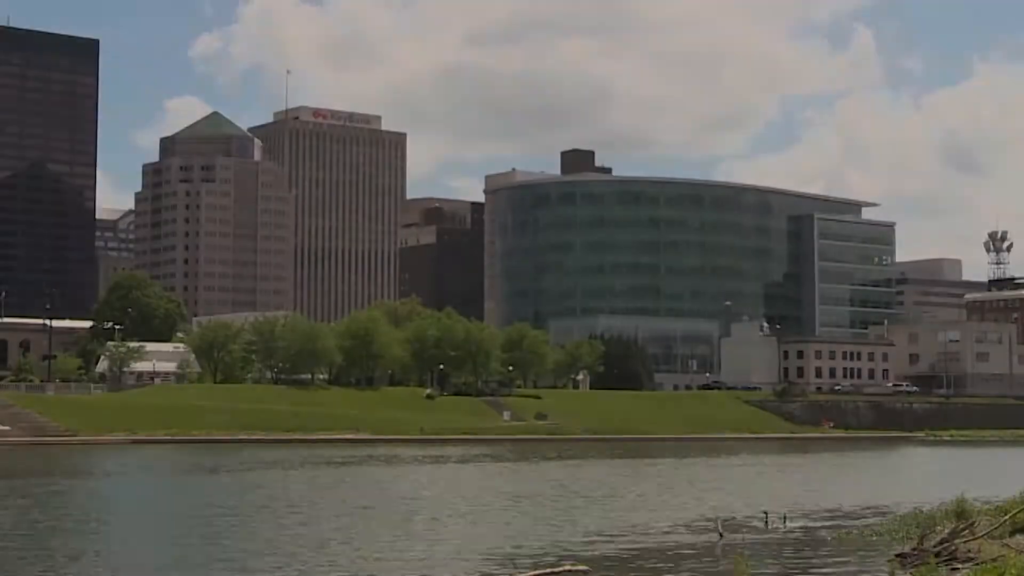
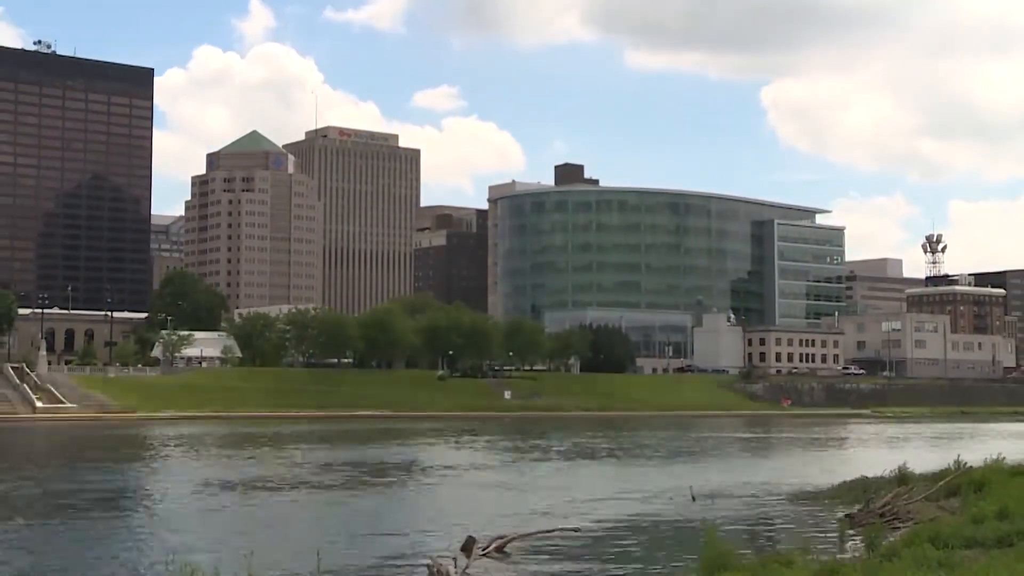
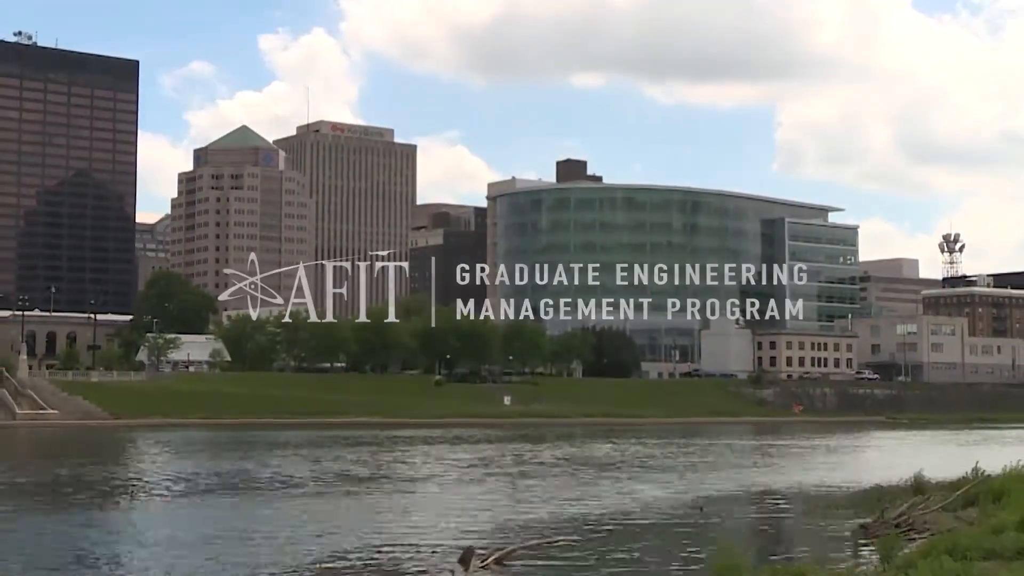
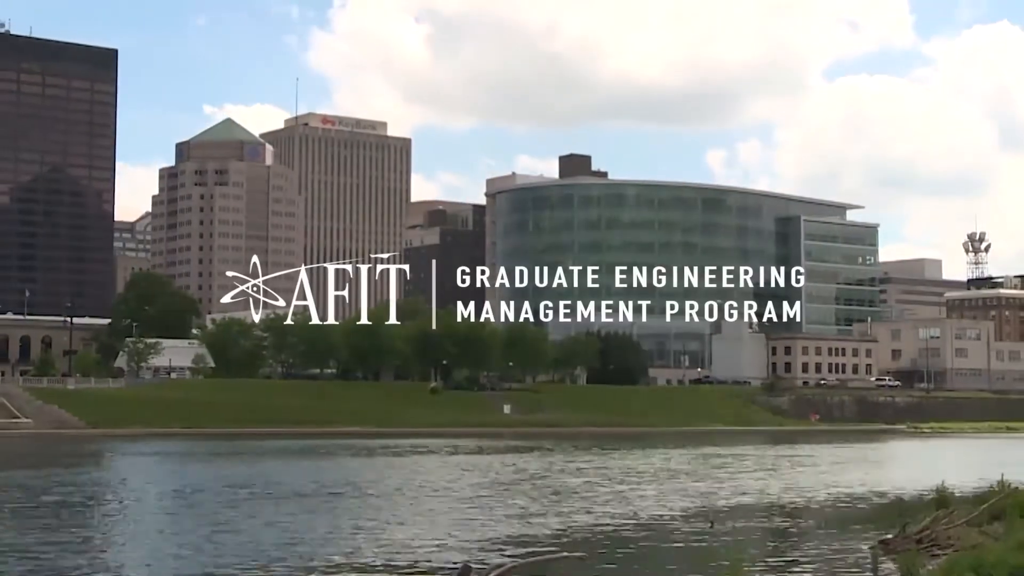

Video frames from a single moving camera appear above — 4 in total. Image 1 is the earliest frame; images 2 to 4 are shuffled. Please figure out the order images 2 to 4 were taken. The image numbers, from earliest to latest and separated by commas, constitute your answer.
4, 3, 2
